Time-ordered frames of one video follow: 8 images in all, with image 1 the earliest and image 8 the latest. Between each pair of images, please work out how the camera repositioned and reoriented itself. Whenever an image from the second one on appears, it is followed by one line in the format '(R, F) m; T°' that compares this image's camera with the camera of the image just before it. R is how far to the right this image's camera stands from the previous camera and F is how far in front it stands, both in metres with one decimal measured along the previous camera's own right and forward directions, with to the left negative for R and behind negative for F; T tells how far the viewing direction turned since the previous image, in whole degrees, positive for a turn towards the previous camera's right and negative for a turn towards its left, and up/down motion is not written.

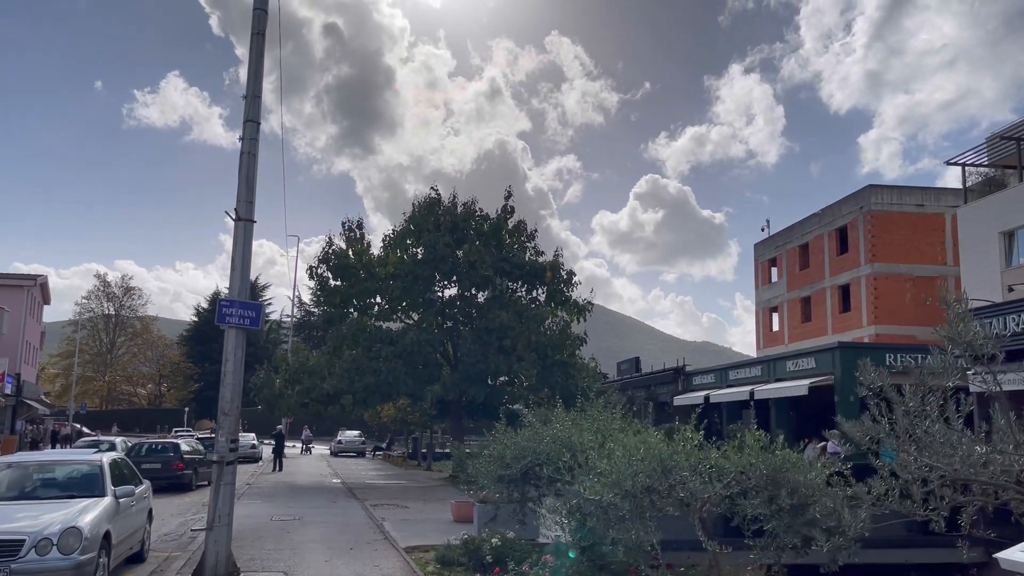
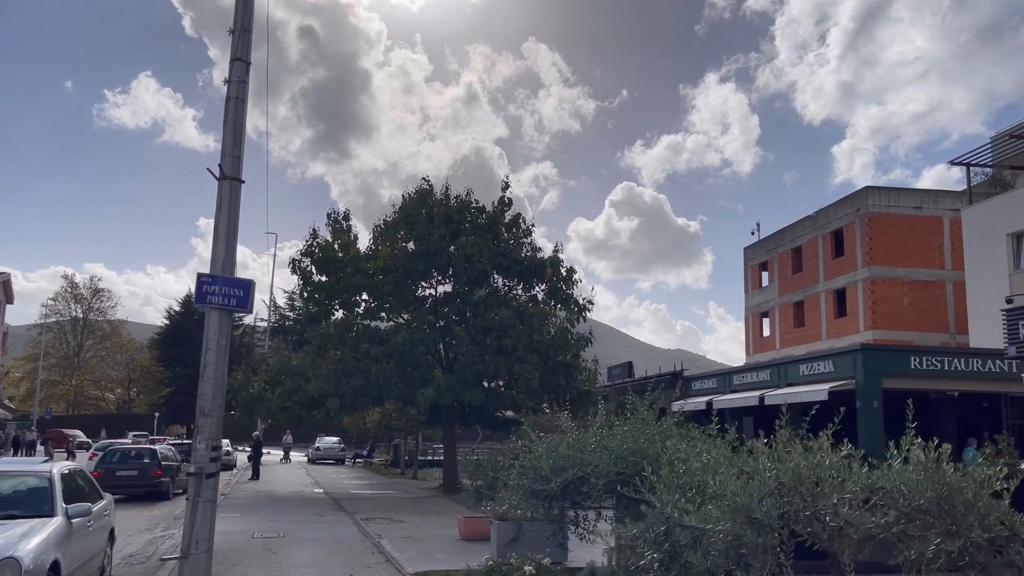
(-0.7, +1.8) m; +2°
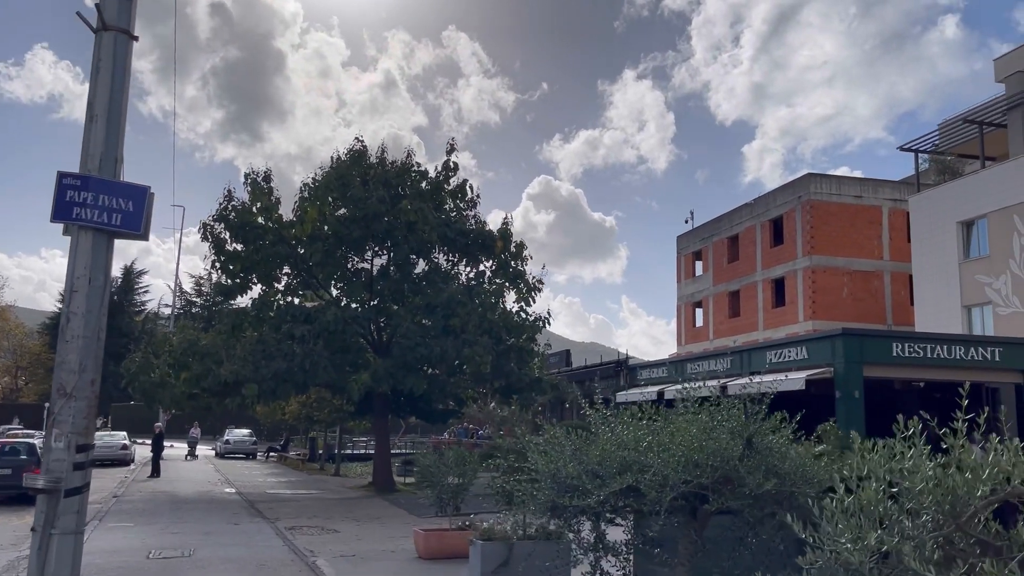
(-0.8, +2.8) m; +6°
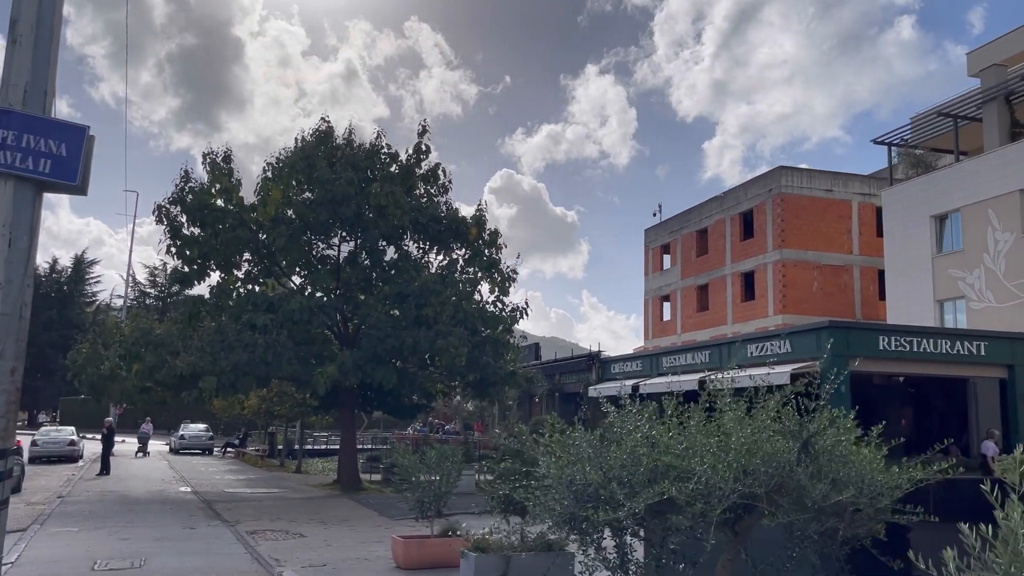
(-0.3, +1.0) m; +3°
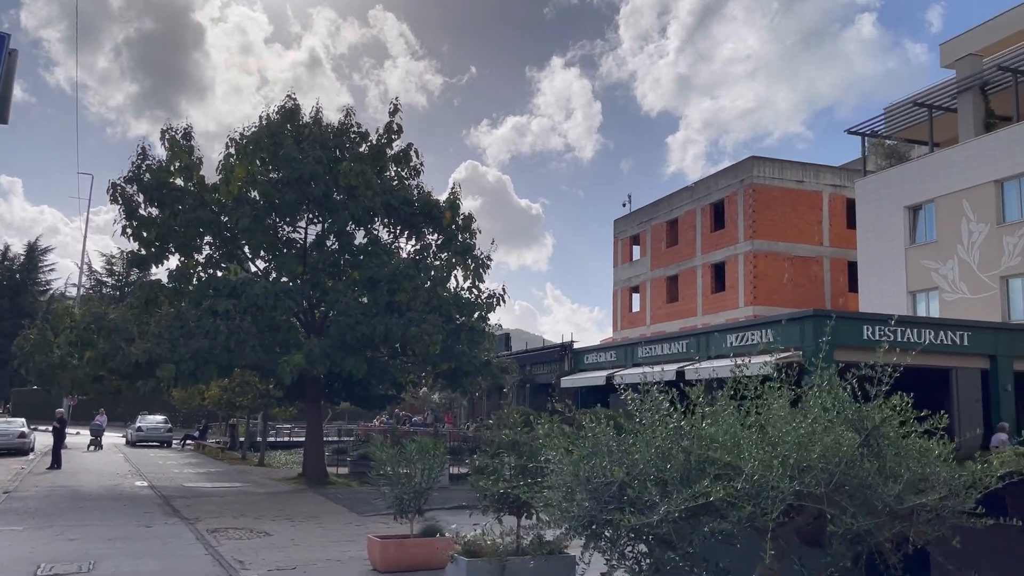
(-0.3, +0.8) m; +2°
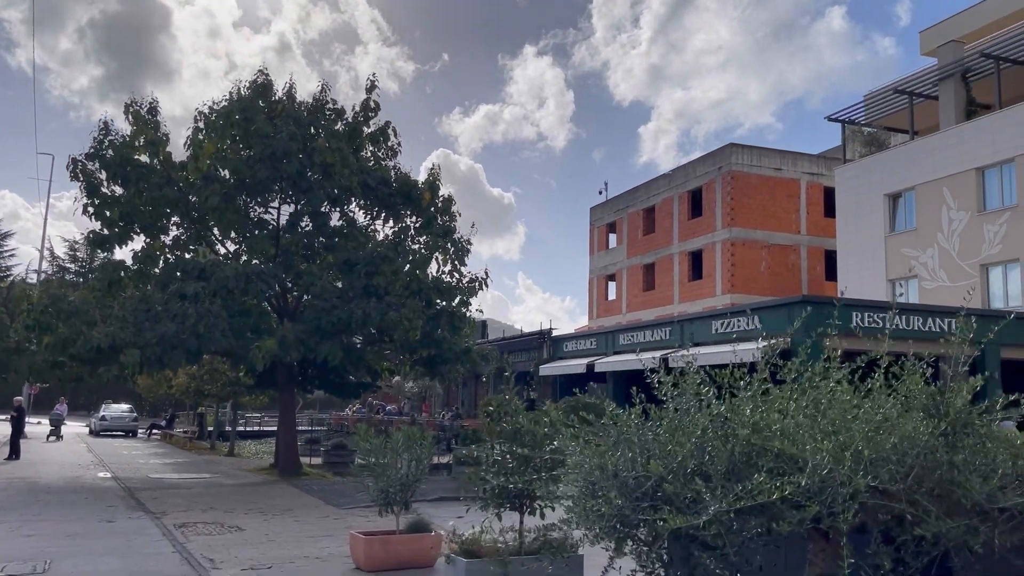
(-0.2, +0.7) m; +2°
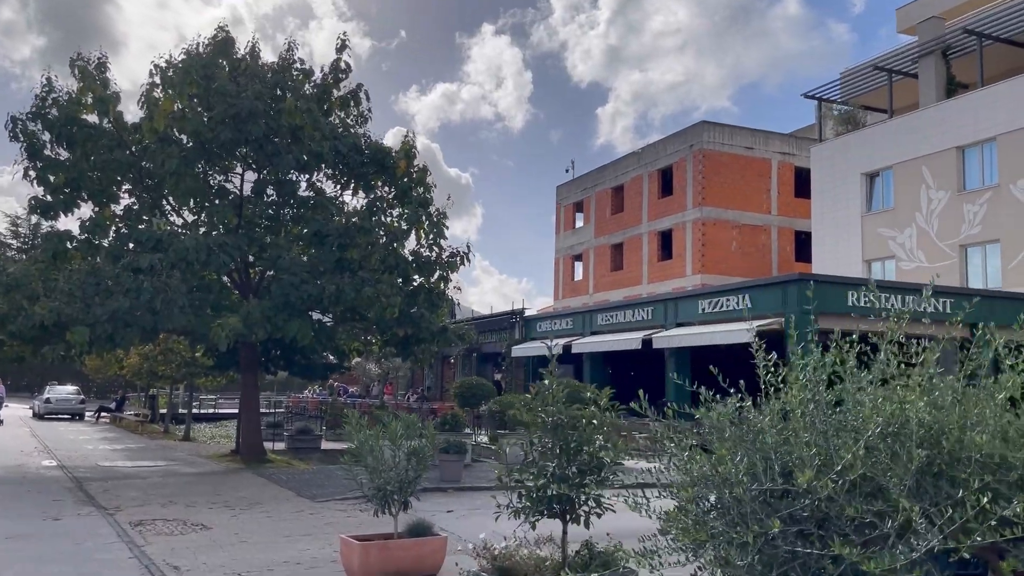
(-0.5, +1.2) m; +3°
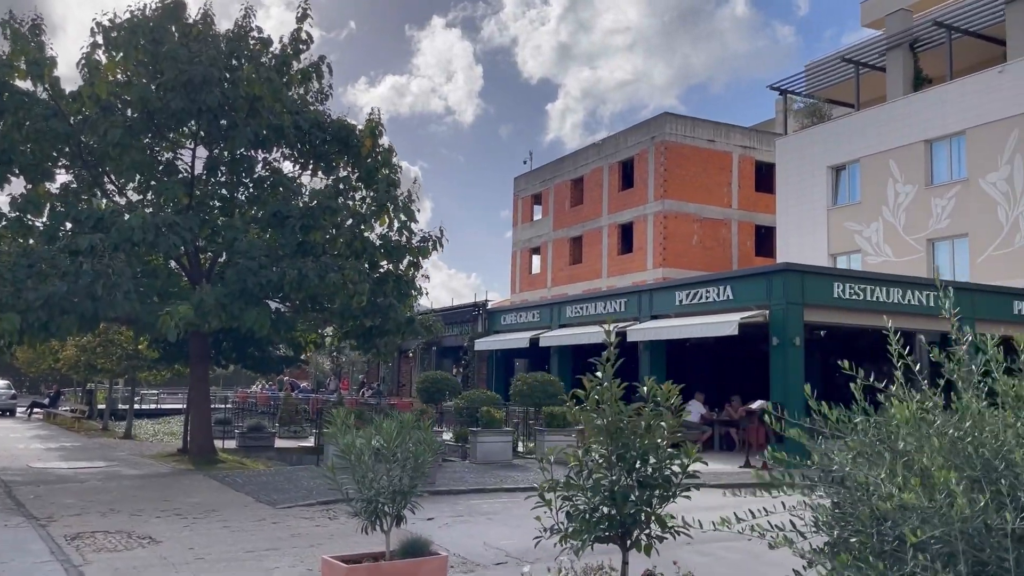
(-0.5, +1.1) m; +3°
